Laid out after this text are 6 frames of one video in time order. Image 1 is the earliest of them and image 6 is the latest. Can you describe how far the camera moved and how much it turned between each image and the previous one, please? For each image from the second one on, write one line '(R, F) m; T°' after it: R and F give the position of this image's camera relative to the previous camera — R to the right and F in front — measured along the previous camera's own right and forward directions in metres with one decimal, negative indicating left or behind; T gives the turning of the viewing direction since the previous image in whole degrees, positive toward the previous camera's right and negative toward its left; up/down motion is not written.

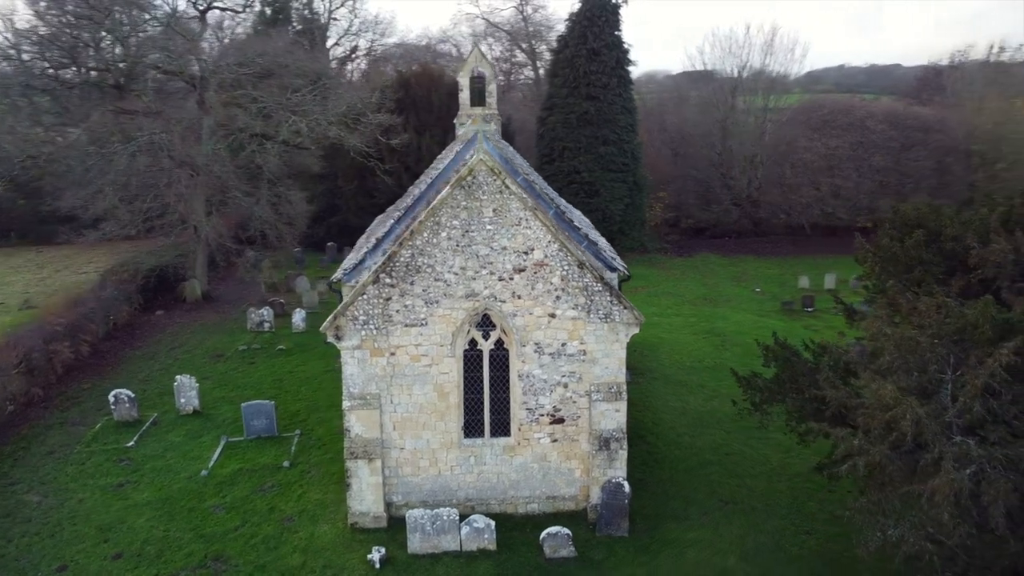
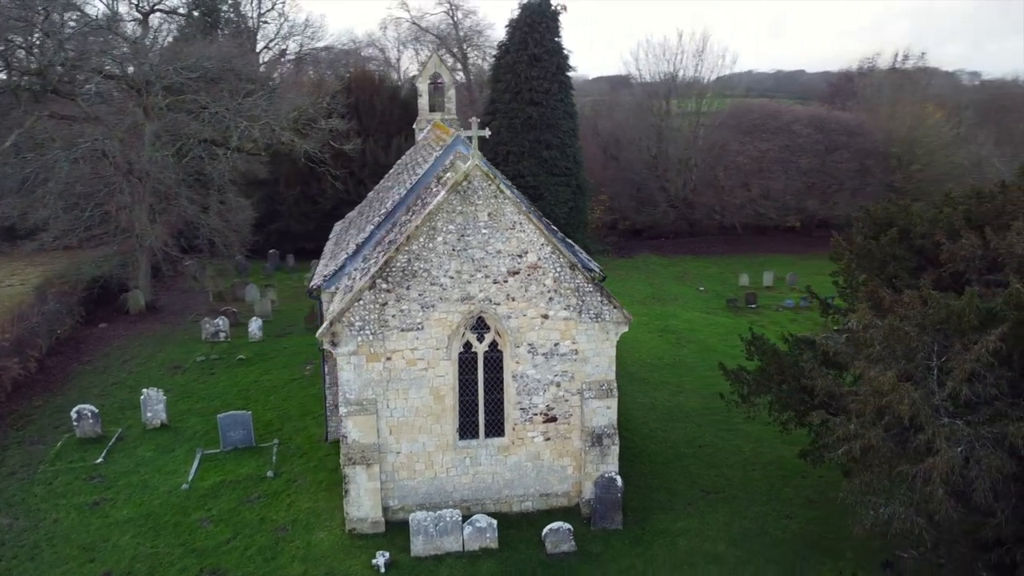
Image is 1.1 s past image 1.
(-1.1, -0.2) m; +6°
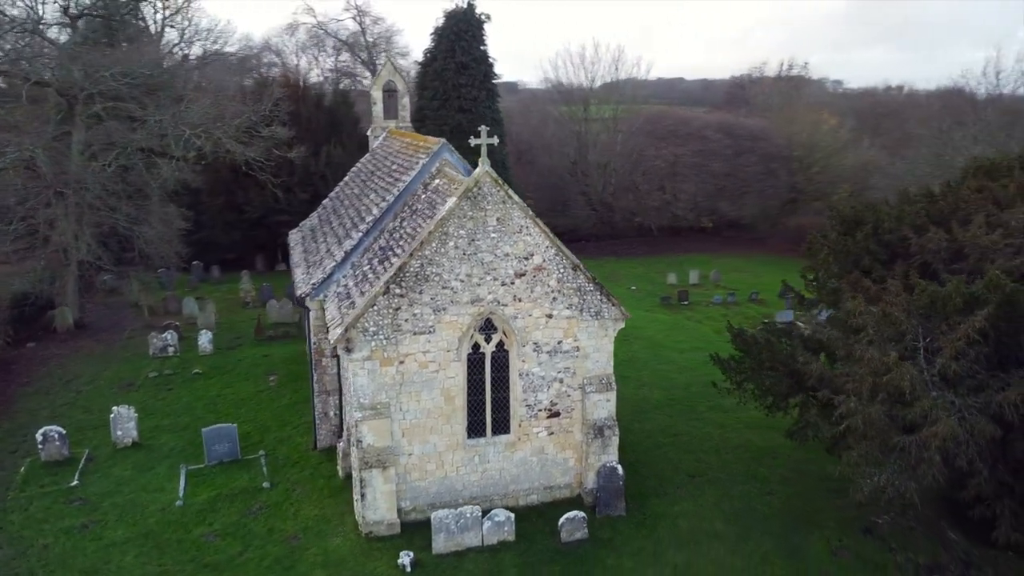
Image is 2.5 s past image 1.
(-1.8, -0.4) m; +8°
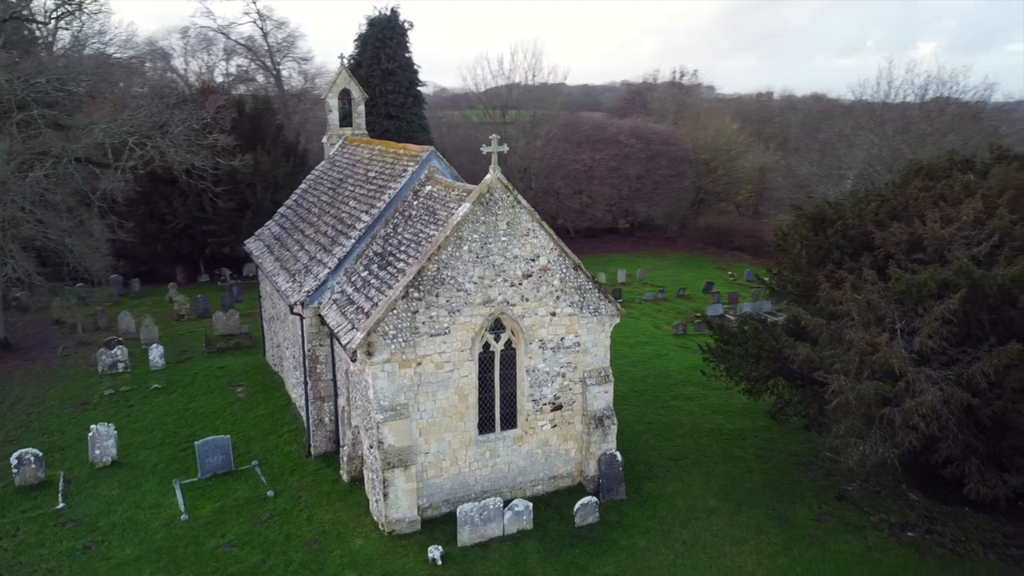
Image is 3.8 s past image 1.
(-2.0, -0.5) m; +8°
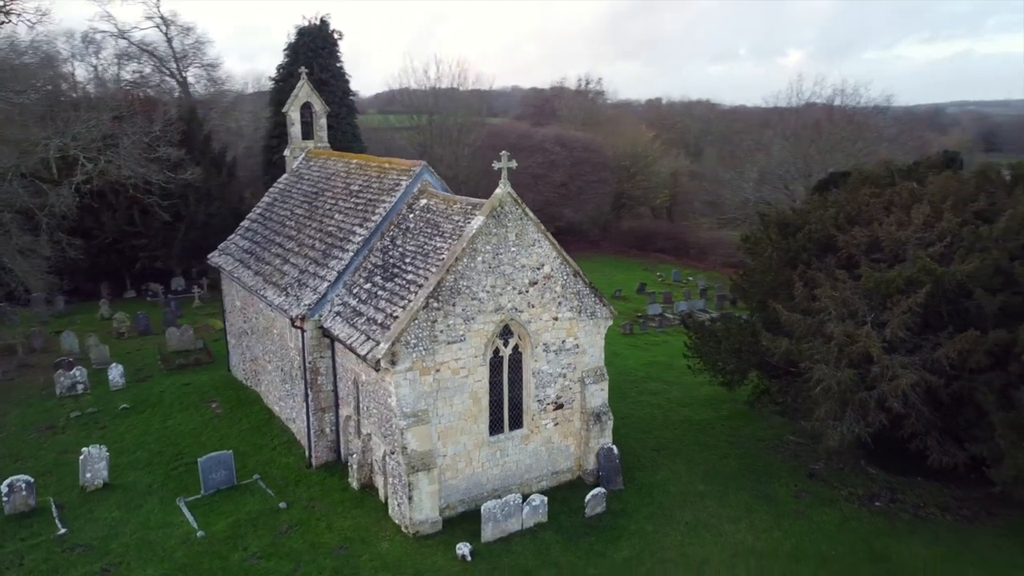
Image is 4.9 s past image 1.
(-1.9, -0.6) m; +7°
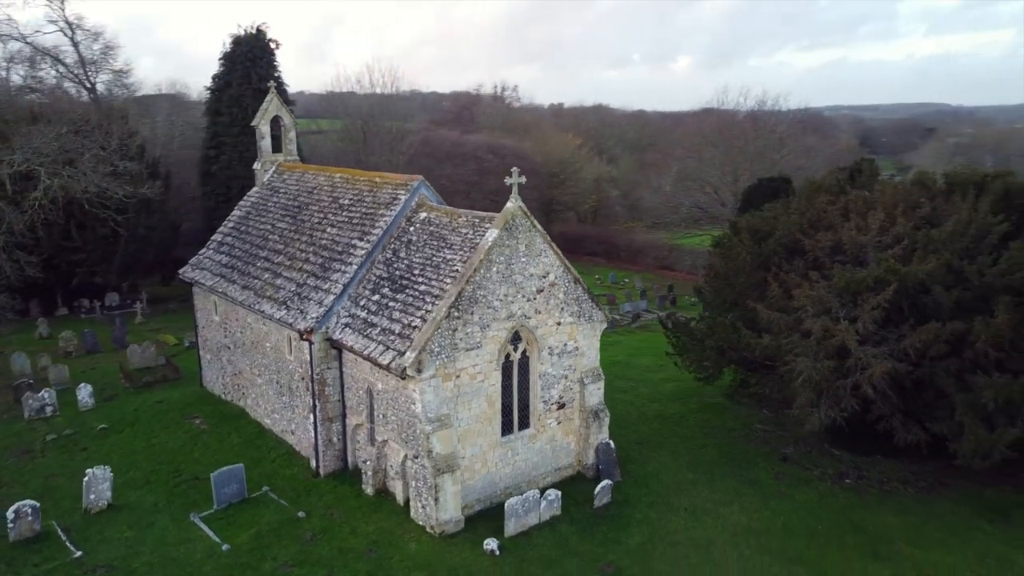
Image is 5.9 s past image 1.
(-1.9, -0.7) m; +7°
